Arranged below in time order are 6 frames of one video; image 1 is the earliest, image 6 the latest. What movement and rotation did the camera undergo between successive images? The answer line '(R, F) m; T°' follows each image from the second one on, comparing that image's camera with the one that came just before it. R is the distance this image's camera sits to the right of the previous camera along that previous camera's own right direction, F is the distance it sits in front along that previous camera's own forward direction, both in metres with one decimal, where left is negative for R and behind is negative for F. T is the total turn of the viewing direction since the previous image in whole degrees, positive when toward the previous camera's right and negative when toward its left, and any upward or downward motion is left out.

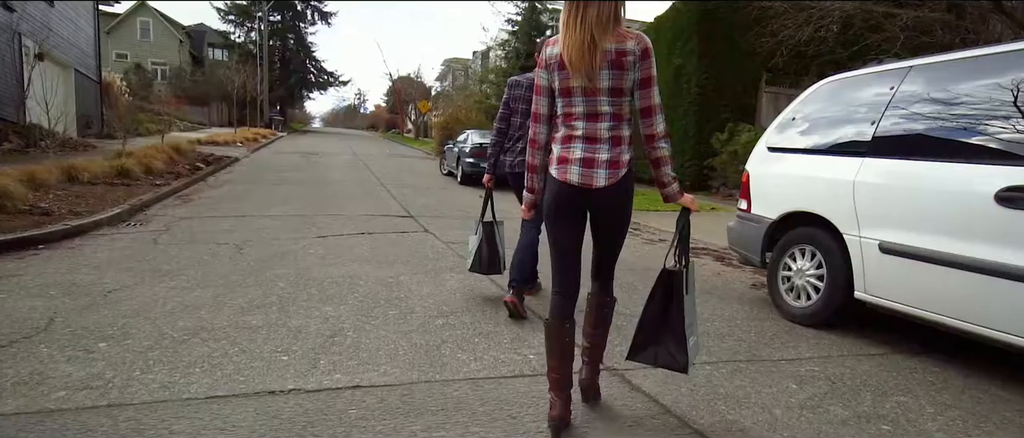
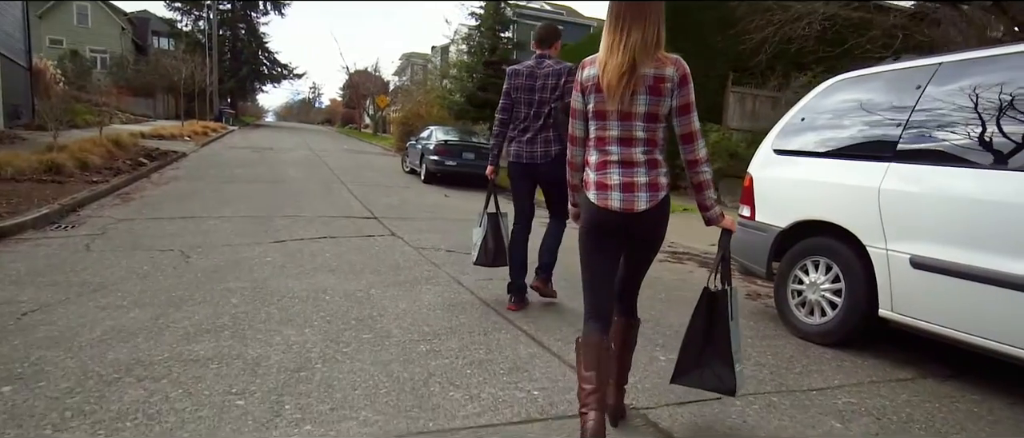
(-0.2, +0.5) m; +4°
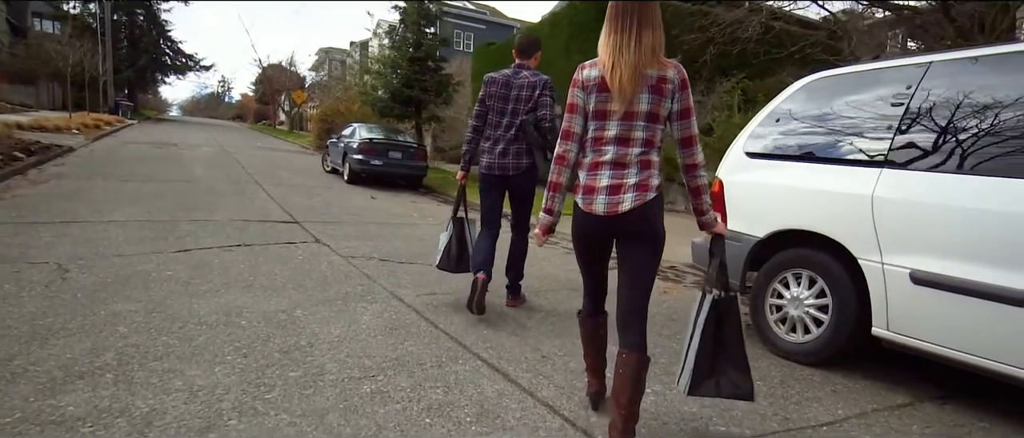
(-0.2, +0.6) m; +7°
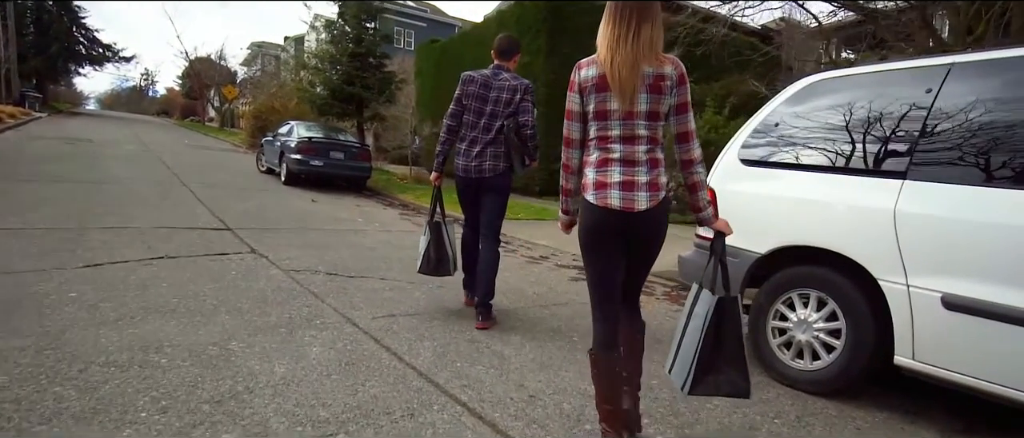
(-0.2, +0.6) m; +6°
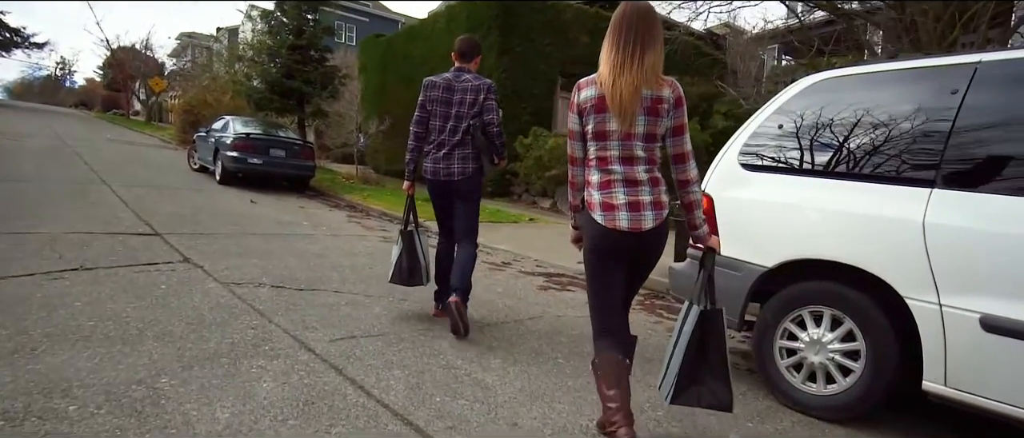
(-0.2, +0.5) m; +5°
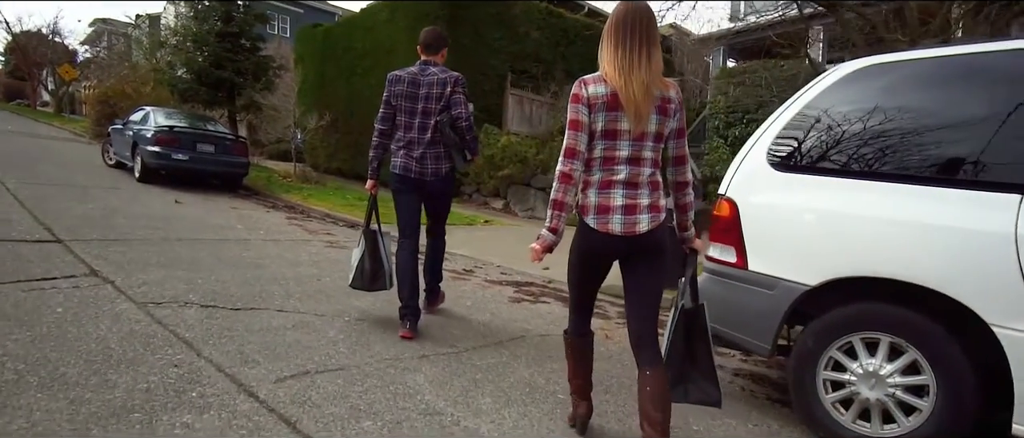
(-0.3, +0.7) m; +6°
